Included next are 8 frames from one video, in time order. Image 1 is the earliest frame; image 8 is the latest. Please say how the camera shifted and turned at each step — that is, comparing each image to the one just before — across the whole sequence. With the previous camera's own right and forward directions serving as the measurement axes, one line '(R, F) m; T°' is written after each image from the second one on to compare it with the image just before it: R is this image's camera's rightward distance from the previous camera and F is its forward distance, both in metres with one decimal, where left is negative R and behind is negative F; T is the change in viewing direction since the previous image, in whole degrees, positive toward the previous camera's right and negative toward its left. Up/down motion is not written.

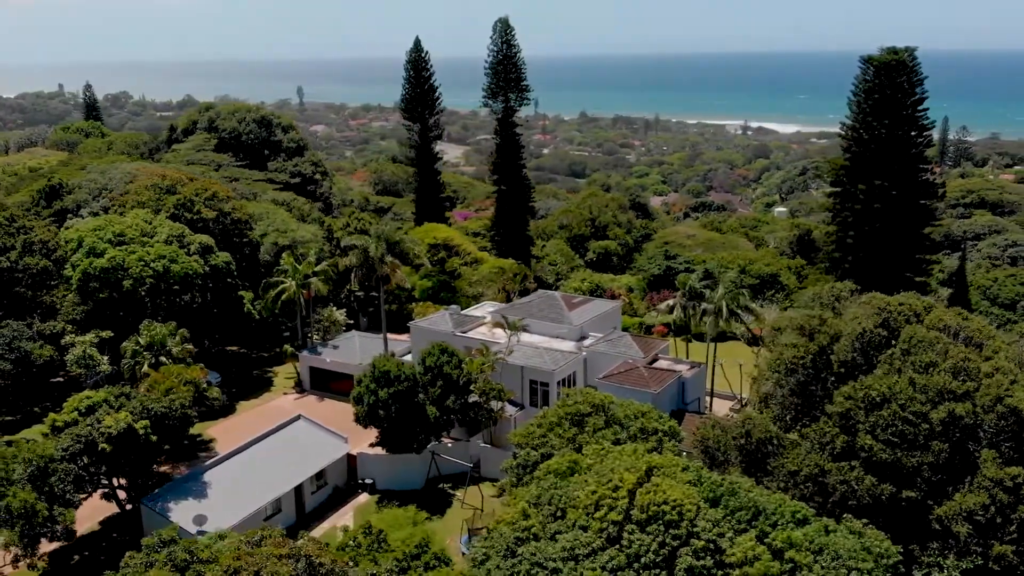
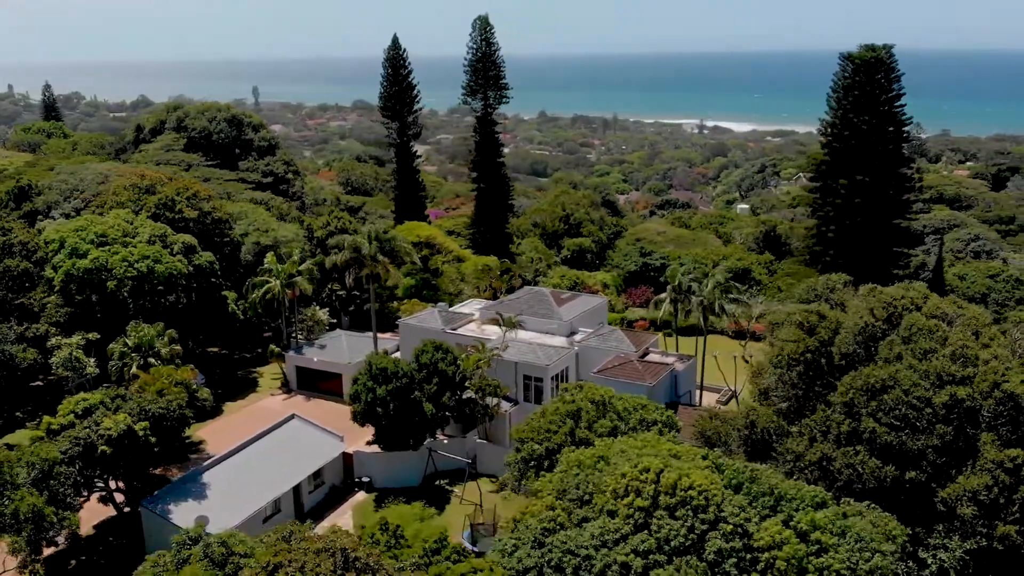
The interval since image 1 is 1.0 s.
(-0.7, 0.0) m; +2°
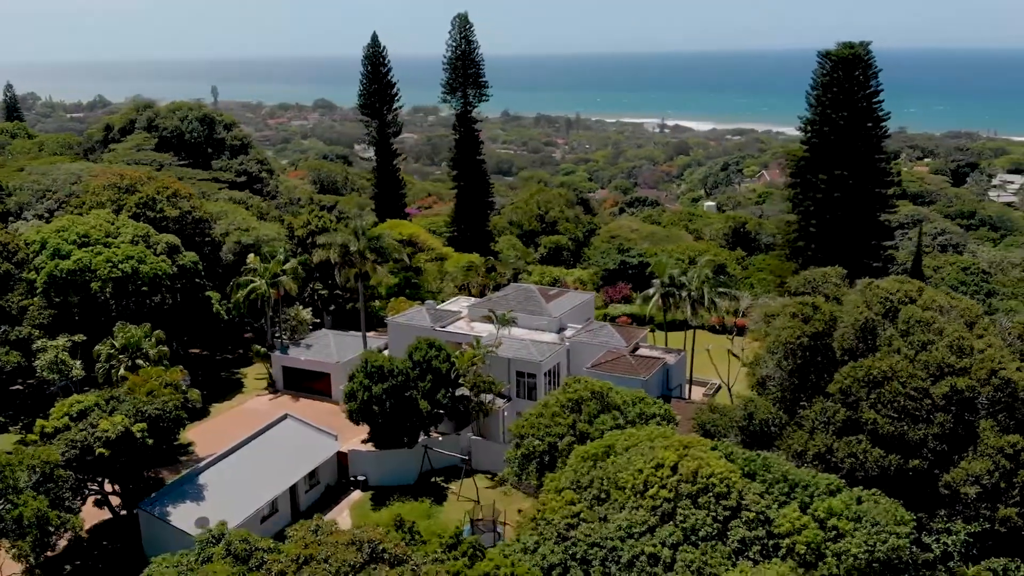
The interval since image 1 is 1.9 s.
(-0.6, 0.0) m; +2°
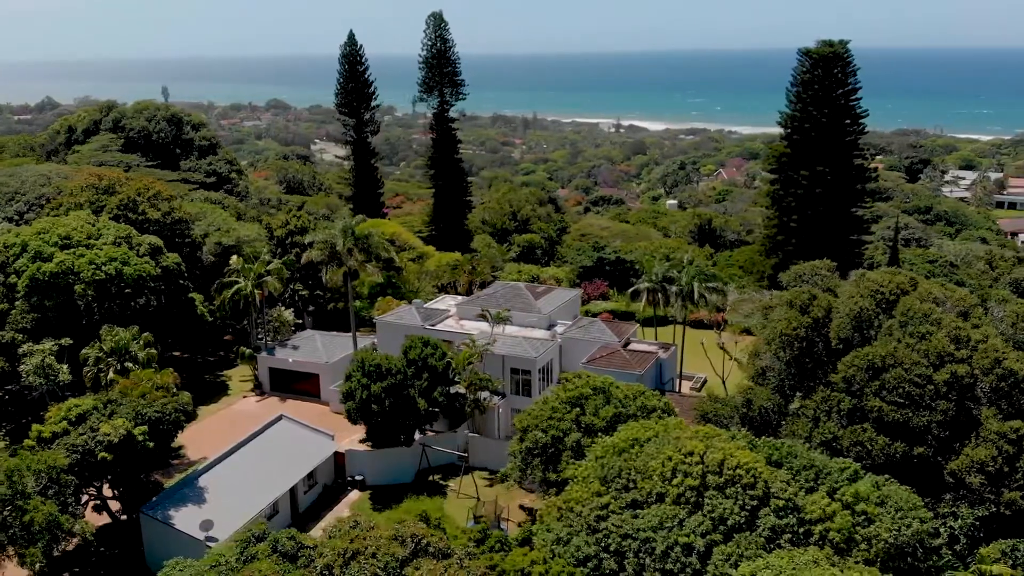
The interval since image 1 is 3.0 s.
(-0.7, 0.0) m; +2°
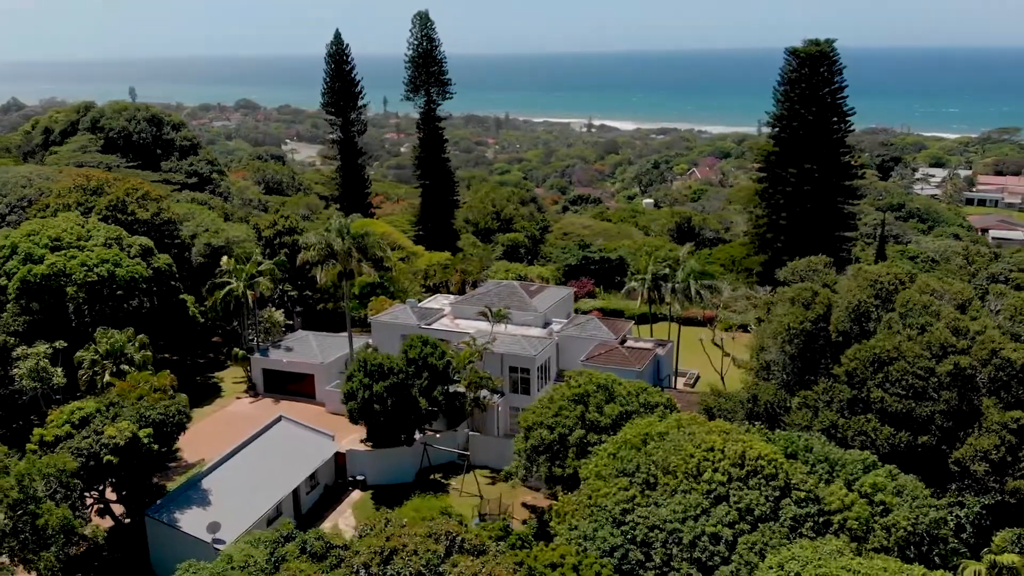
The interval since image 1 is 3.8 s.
(-0.5, 0.0) m; +1°
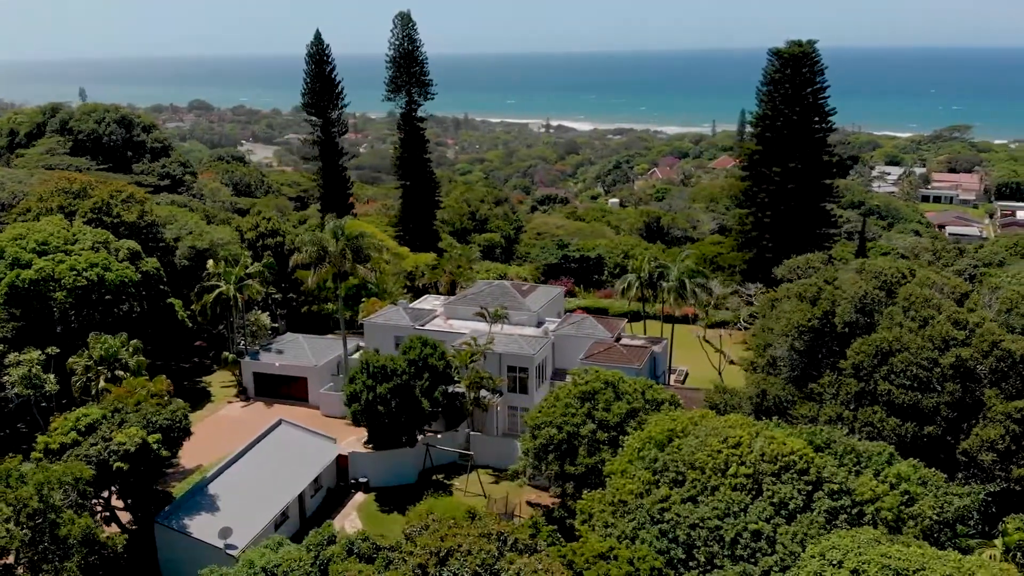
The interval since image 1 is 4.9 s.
(-0.8, -0.1) m; +2°
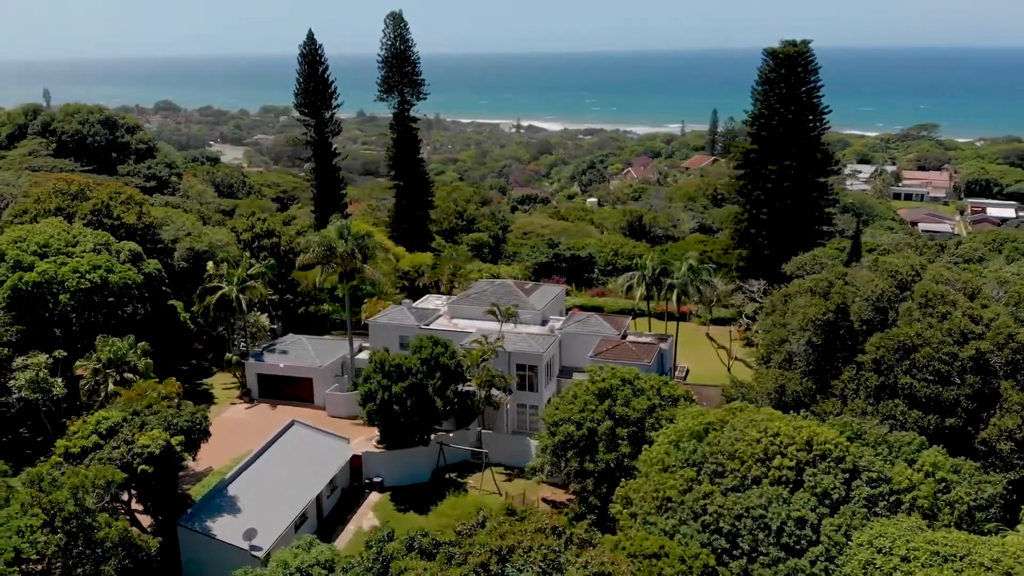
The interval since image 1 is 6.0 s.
(-0.8, -0.1) m; +1°
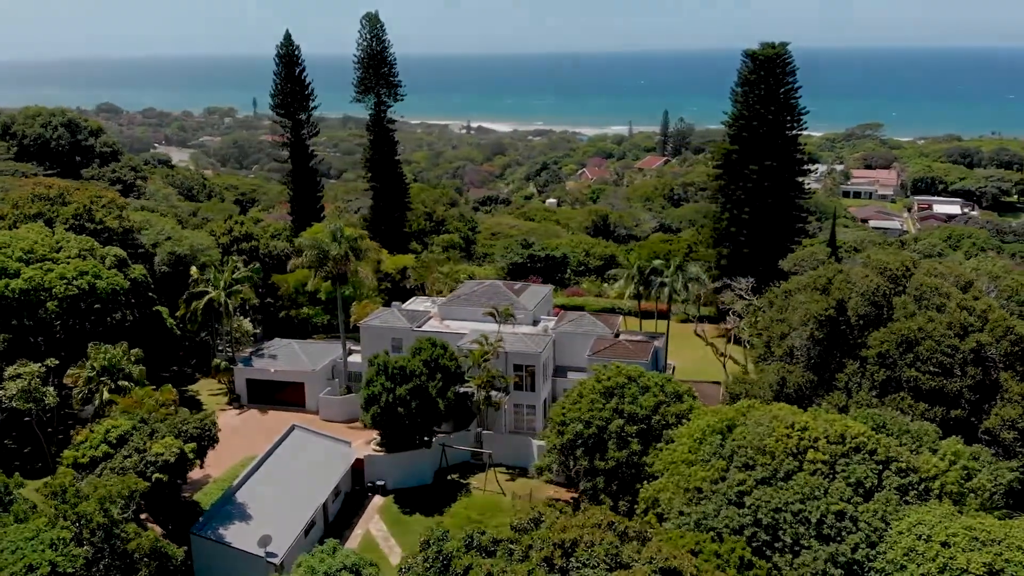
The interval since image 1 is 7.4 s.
(-0.9, -0.1) m; +3°
